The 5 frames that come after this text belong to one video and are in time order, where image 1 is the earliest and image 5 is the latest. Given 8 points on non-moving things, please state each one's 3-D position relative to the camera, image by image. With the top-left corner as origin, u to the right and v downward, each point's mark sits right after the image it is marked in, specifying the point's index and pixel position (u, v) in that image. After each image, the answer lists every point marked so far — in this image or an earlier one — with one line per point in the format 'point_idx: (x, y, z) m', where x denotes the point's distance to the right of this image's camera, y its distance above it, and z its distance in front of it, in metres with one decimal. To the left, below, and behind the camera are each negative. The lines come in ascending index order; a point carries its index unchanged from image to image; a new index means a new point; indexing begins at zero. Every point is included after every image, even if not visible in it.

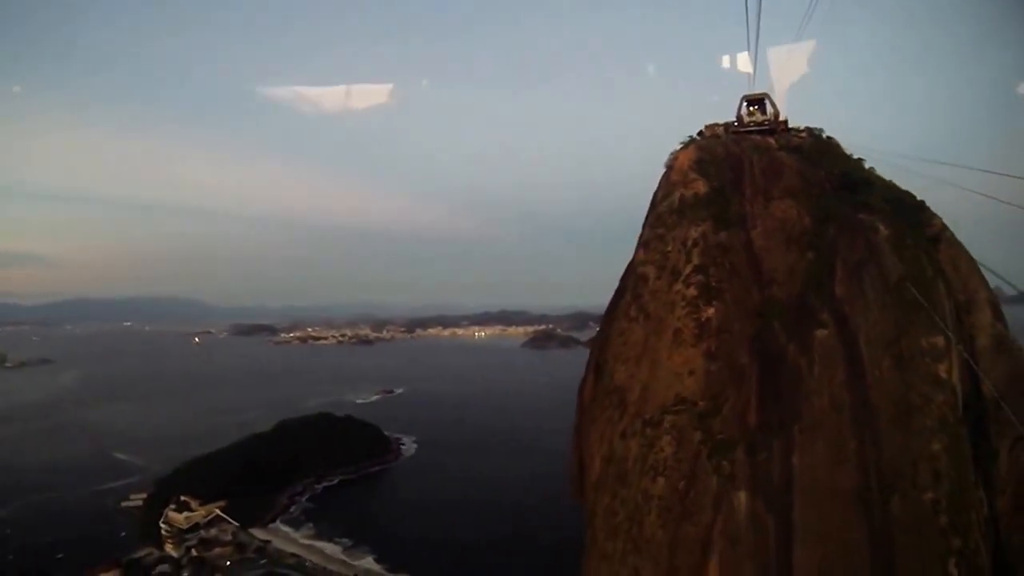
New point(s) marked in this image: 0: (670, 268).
0: (+0.8, +0.2, +3.4) m
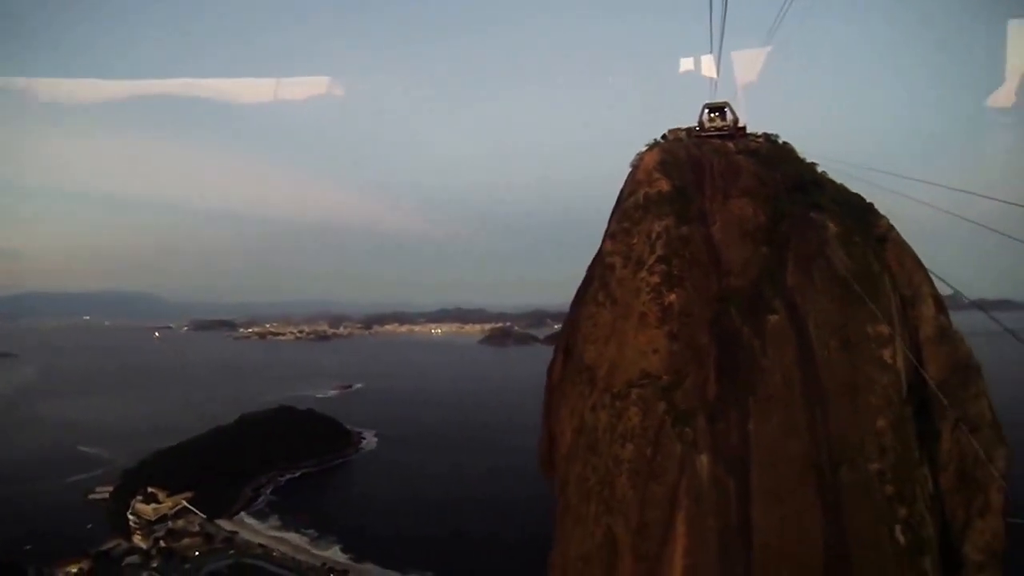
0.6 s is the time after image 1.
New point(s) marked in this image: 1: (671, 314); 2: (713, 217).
0: (+0.7, +0.2, +3.6) m
1: (+0.8, -0.1, +3.4) m
2: (+1.1, +0.4, +3.7) m
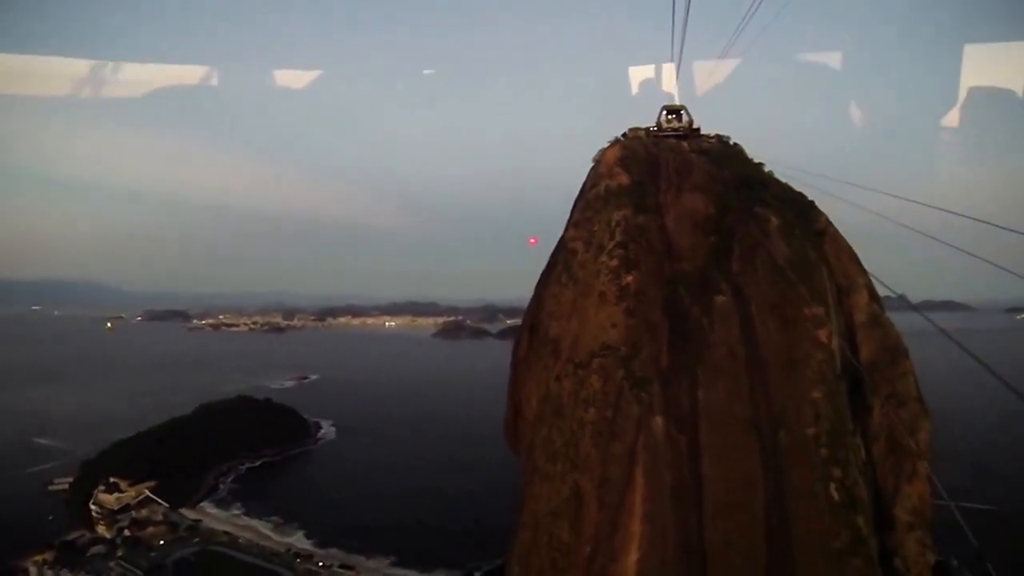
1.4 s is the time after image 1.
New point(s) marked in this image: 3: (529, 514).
0: (+0.5, +0.3, +4.0) m
1: (+0.7, 0.0, +3.8) m
2: (+0.9, +0.5, +4.1) m
3: (+0.1, -1.1, +3.6) m
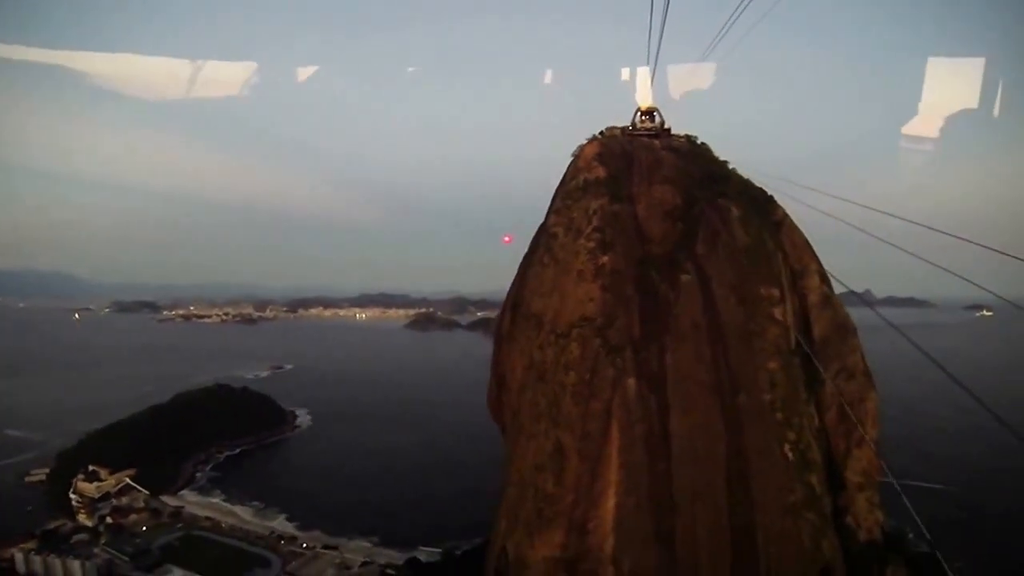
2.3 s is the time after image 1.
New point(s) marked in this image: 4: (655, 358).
0: (+0.4, +0.4, +4.3) m
1: (+0.6, +0.1, +4.1) m
2: (+0.8, +0.6, +4.5) m
3: (0.0, -1.0, +3.9) m
4: (+0.8, -0.4, +3.8) m
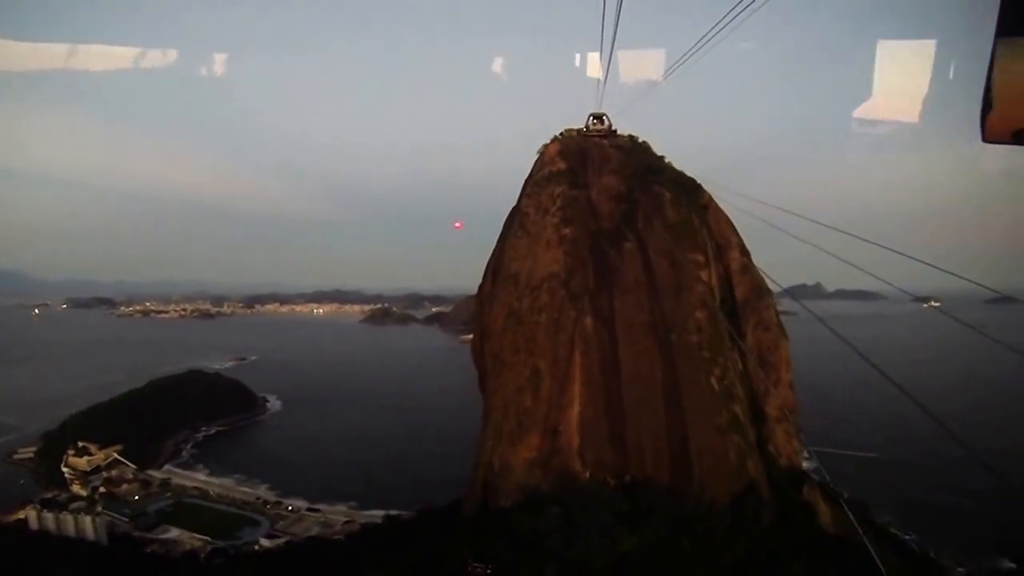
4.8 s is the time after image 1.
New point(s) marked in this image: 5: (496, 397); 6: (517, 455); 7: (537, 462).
0: (+0.2, +0.6, +5.4) m
1: (+0.4, +0.3, +5.2) m
2: (+0.7, +0.8, +5.6) m
3: (-0.1, -0.8, +5.0) m
4: (+0.7, -0.1, +4.9) m
5: (-0.1, -0.8, +5.0) m
6: (0.0, -1.1, +4.7) m
7: (+0.2, -1.2, +4.7) m
